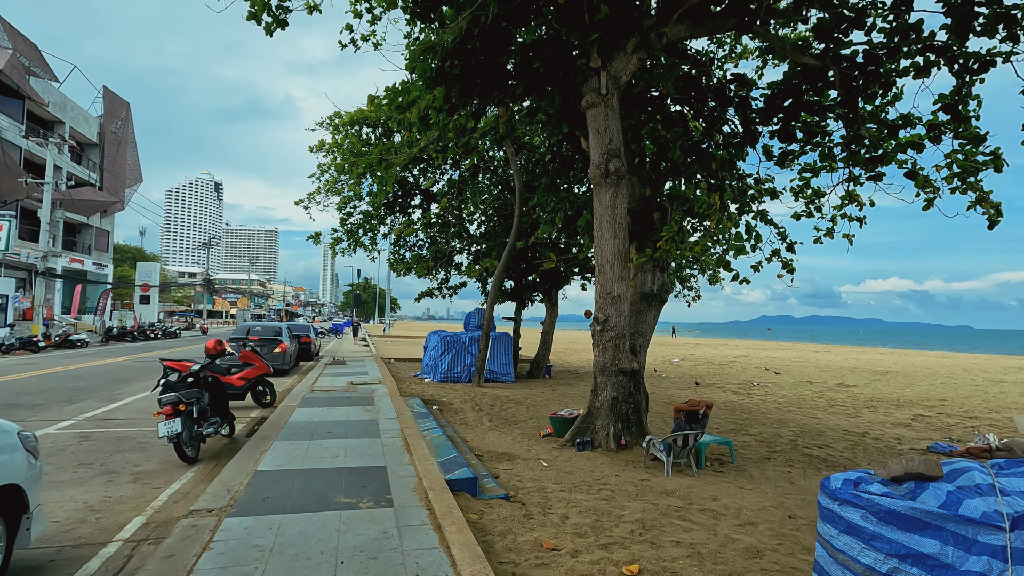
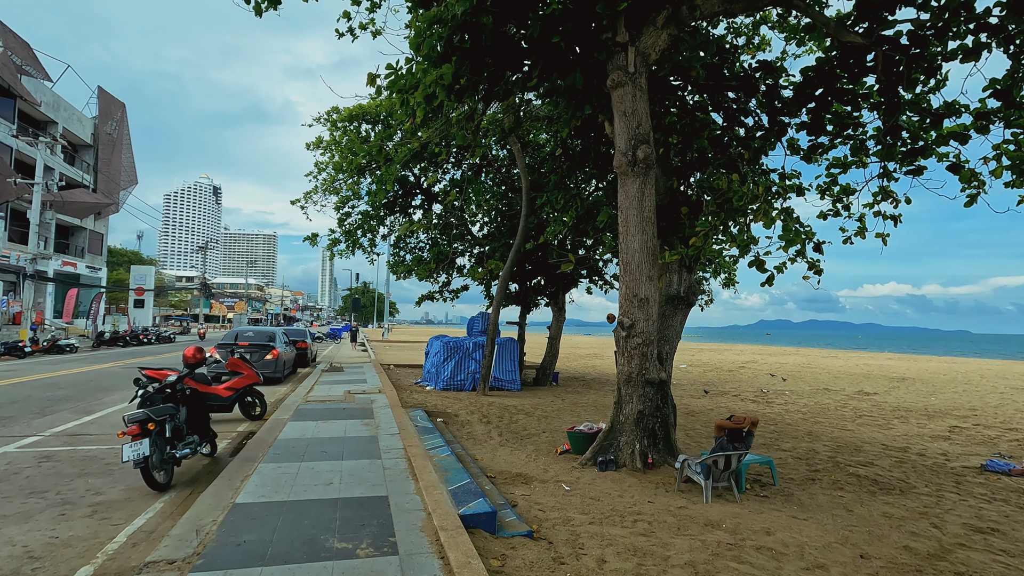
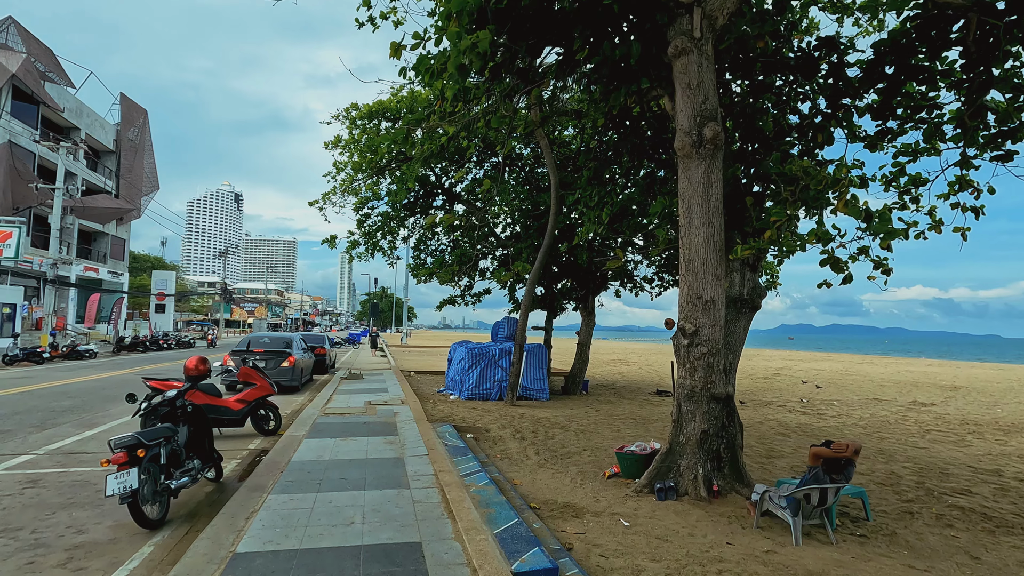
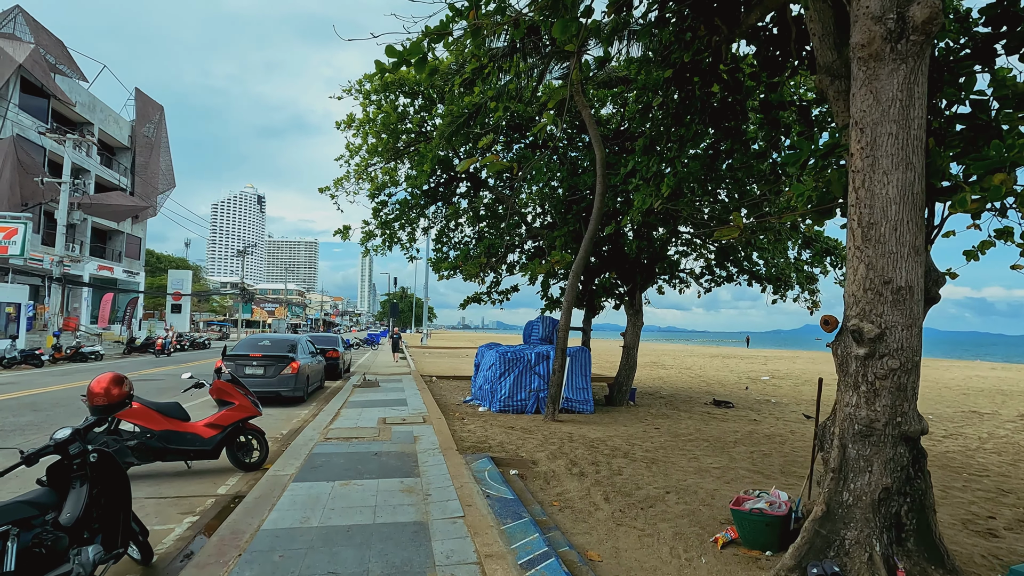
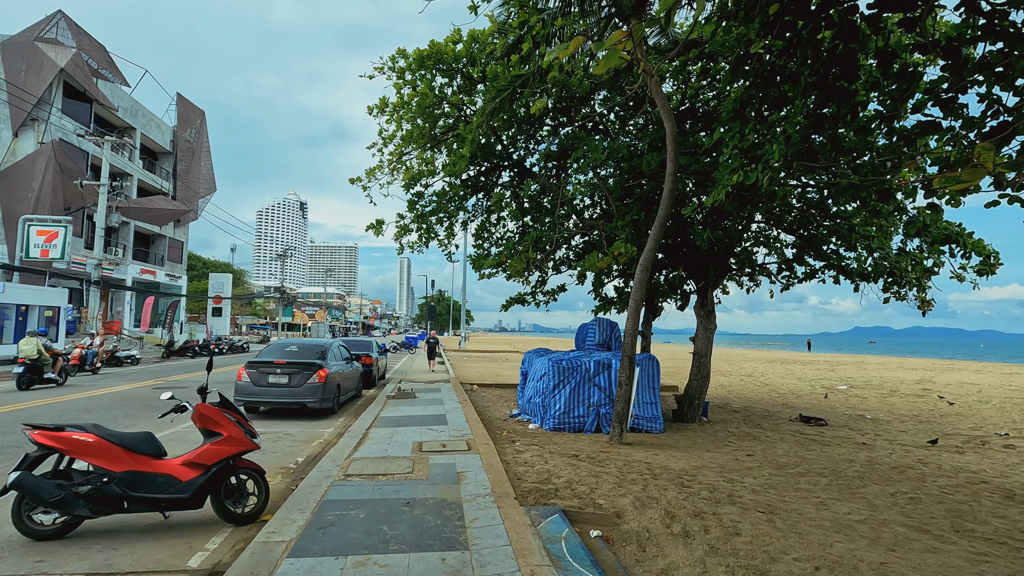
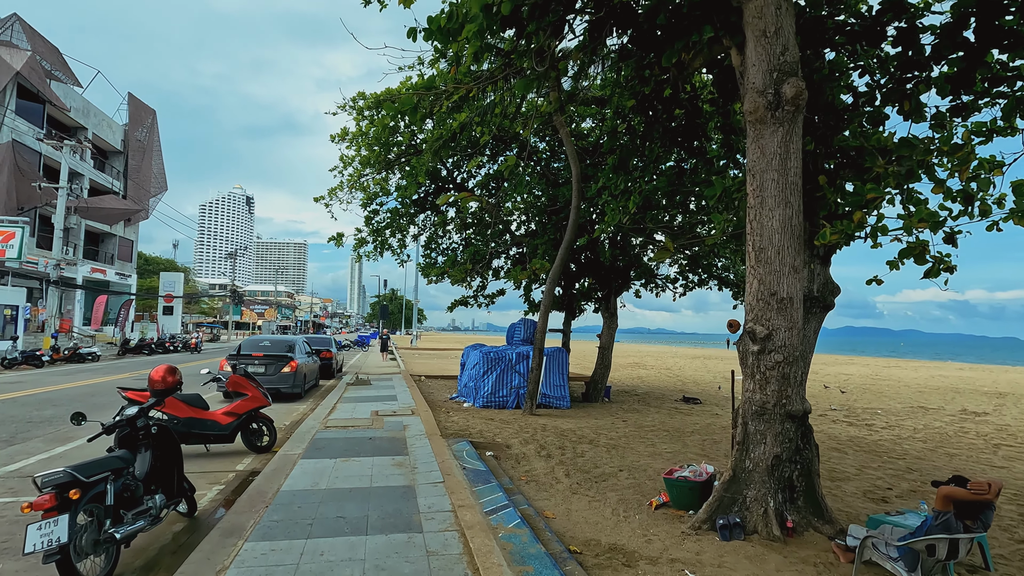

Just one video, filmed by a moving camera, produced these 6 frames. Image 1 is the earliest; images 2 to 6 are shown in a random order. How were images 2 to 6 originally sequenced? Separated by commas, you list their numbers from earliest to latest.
2, 3, 6, 4, 5
